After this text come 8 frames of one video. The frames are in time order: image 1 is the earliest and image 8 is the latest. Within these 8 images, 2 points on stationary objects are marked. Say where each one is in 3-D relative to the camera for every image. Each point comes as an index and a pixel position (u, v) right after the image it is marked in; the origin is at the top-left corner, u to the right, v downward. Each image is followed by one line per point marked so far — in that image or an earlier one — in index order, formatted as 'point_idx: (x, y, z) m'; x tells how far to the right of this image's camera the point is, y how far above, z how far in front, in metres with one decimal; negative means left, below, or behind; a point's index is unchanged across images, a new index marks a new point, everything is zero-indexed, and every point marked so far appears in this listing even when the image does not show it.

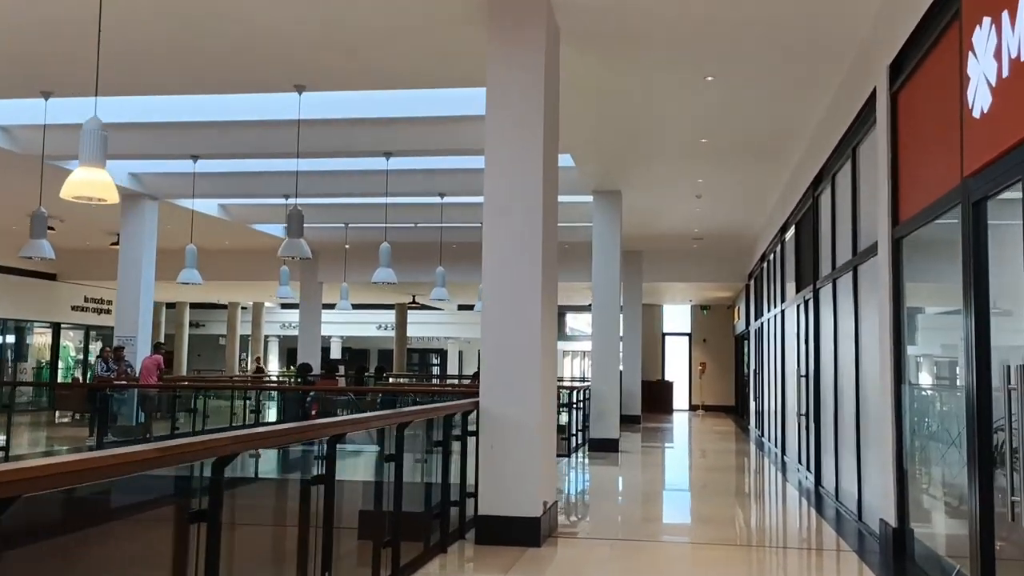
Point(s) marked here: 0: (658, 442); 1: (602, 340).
0: (+2.2, -2.3, +14.0) m
1: (+1.1, -0.6, +10.9) m
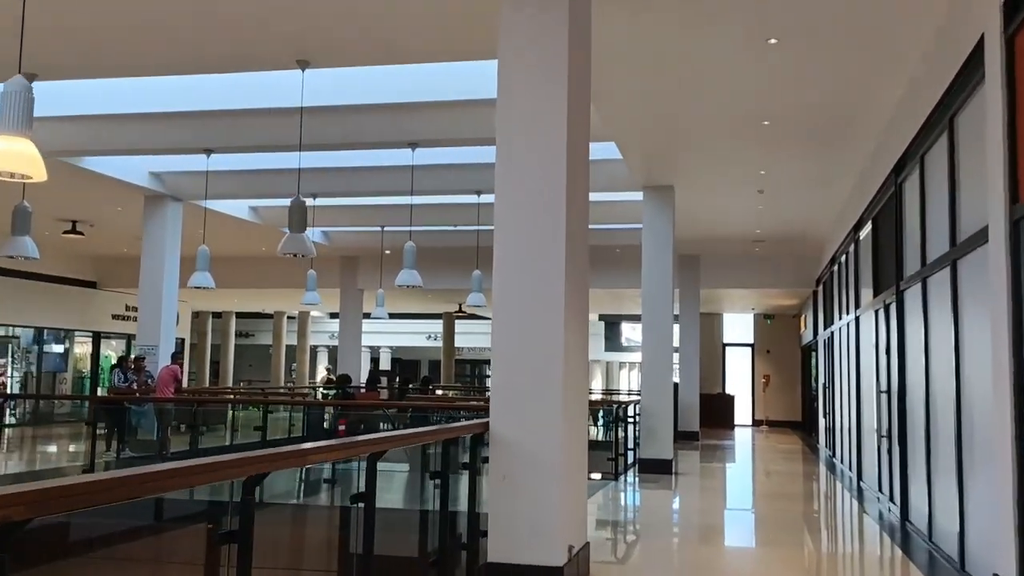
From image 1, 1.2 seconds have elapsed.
0: (+2.9, -2.4, +12.9) m
1: (+1.5, -0.7, +10.0) m
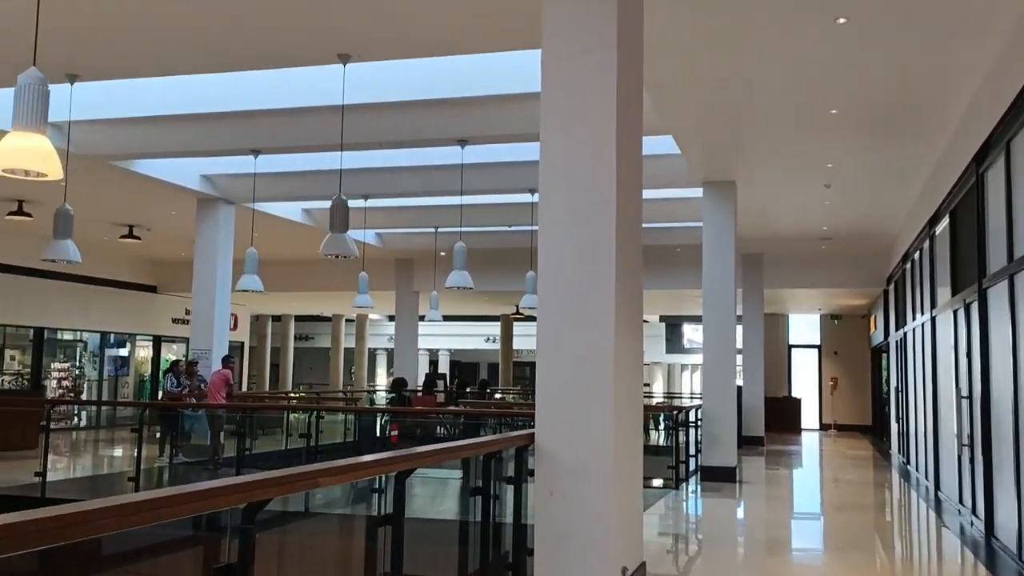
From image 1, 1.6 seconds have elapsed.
0: (+3.6, -2.4, +12.4) m
1: (+2.1, -0.7, +9.6) m
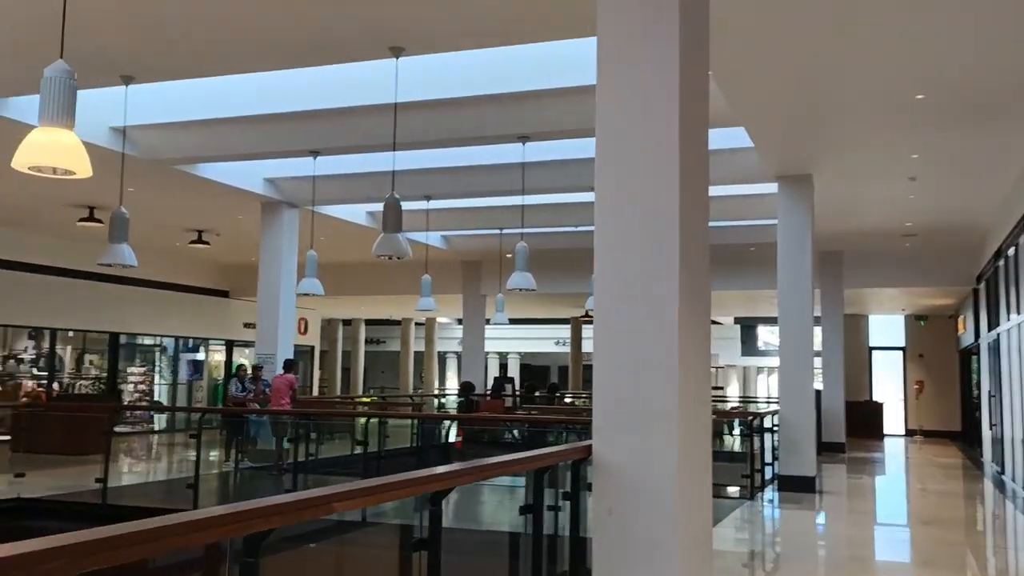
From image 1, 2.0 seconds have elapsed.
0: (+4.5, -2.4, +11.8) m
1: (+2.8, -0.7, +9.1) m
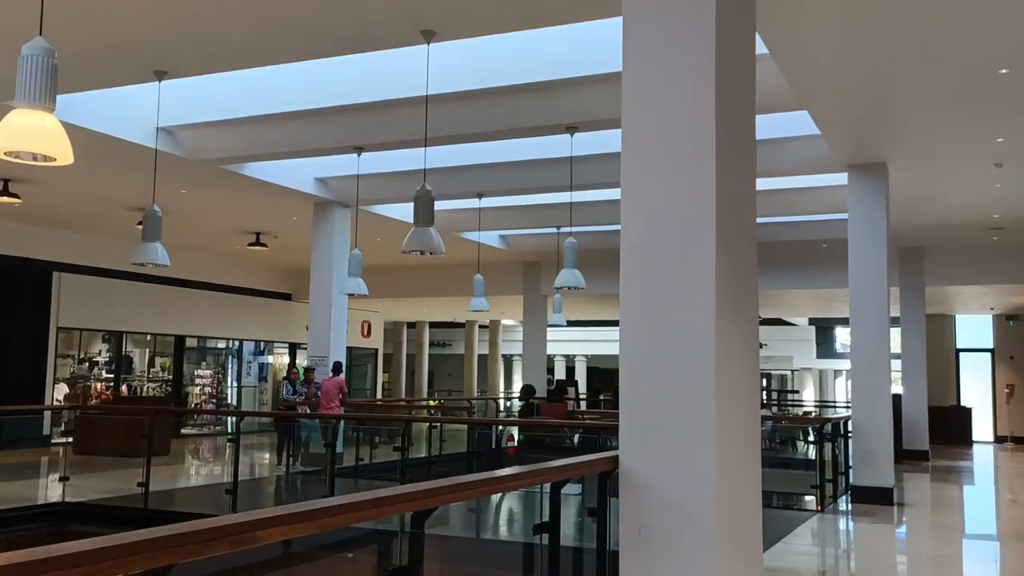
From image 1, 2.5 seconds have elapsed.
0: (+5.3, -2.4, +11.1) m
1: (+3.3, -0.6, +8.5) m
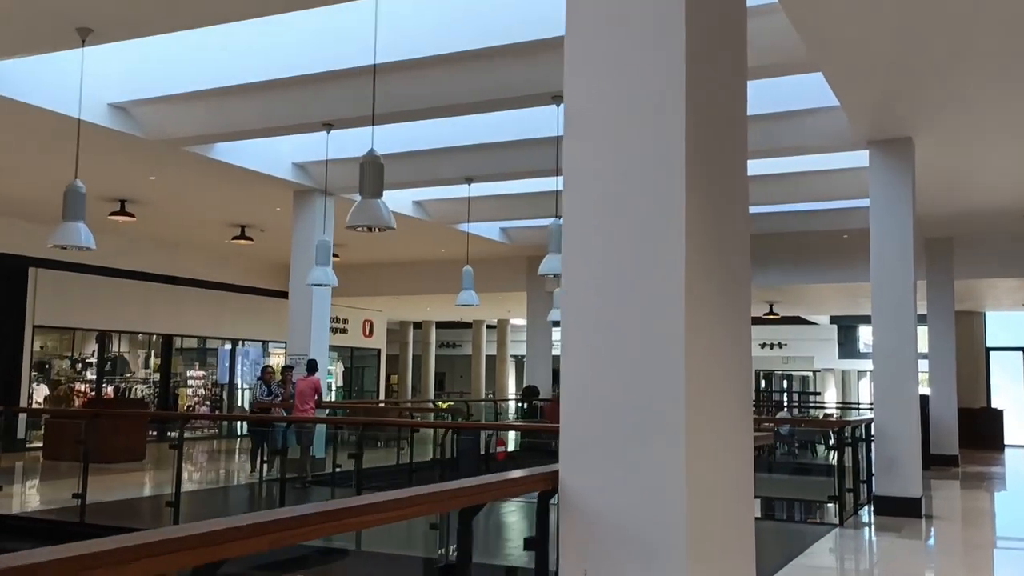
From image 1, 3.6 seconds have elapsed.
0: (+5.2, -2.3, +10.2) m
1: (+3.2, -0.6, +7.7) m
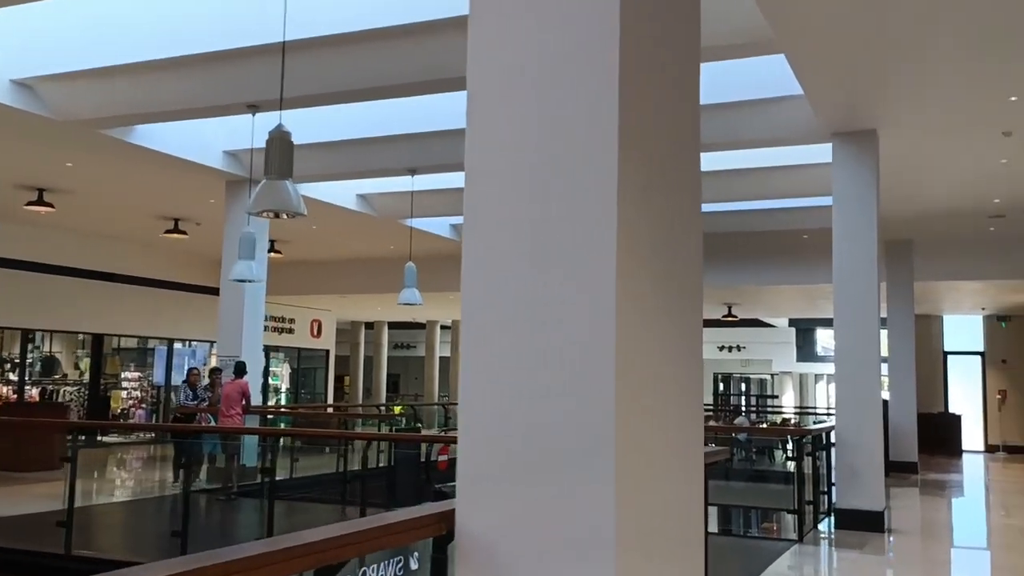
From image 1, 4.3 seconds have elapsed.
0: (+4.6, -2.3, +9.9) m
1: (+2.7, -0.6, +7.3) m
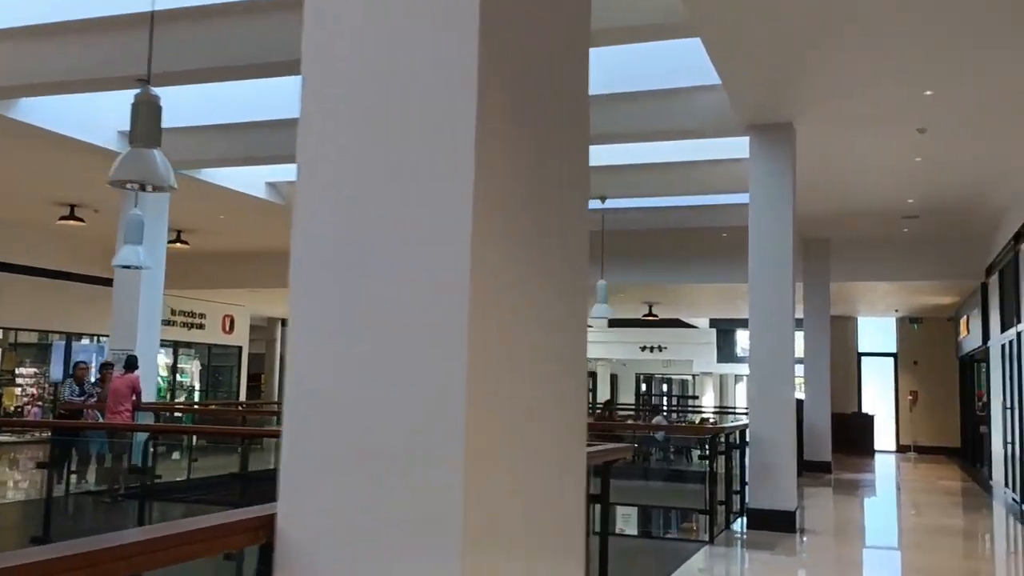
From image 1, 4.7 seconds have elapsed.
0: (+3.7, -2.3, +10.0) m
1: (+2.0, -0.5, +7.2) m
